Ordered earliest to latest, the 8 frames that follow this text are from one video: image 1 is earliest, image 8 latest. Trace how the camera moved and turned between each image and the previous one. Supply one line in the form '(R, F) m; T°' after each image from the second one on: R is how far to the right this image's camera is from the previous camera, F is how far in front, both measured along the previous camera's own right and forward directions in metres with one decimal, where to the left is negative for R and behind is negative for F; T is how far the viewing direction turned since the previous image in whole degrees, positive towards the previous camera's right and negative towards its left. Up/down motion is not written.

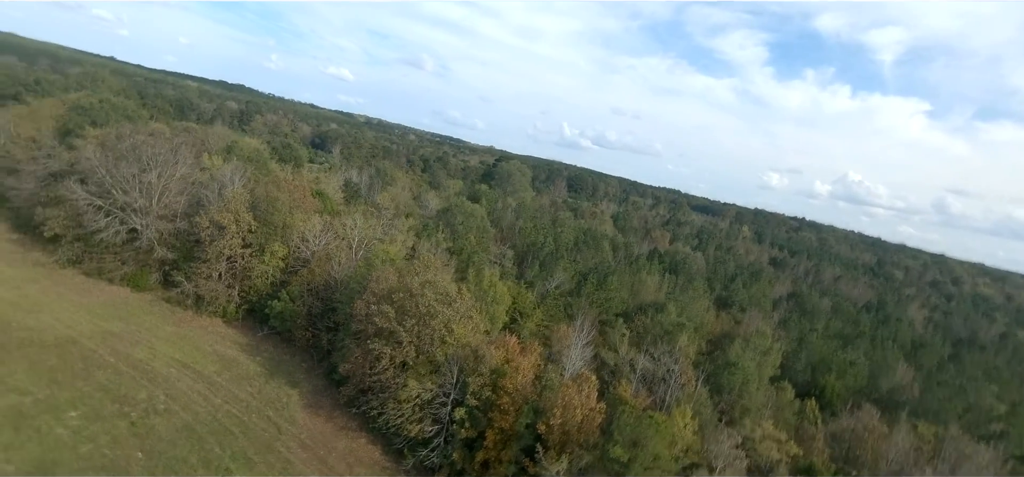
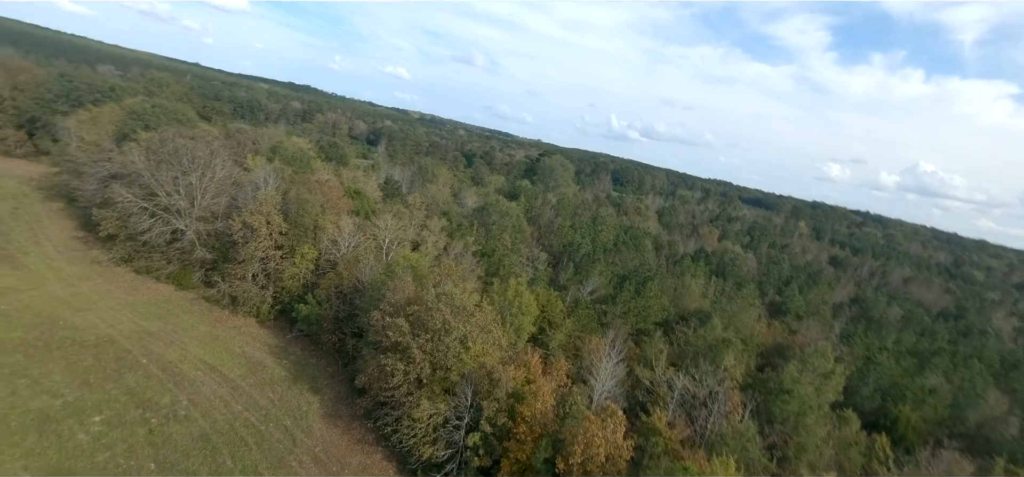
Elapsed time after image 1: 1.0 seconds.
(+0.8, +1.7) m; -5°
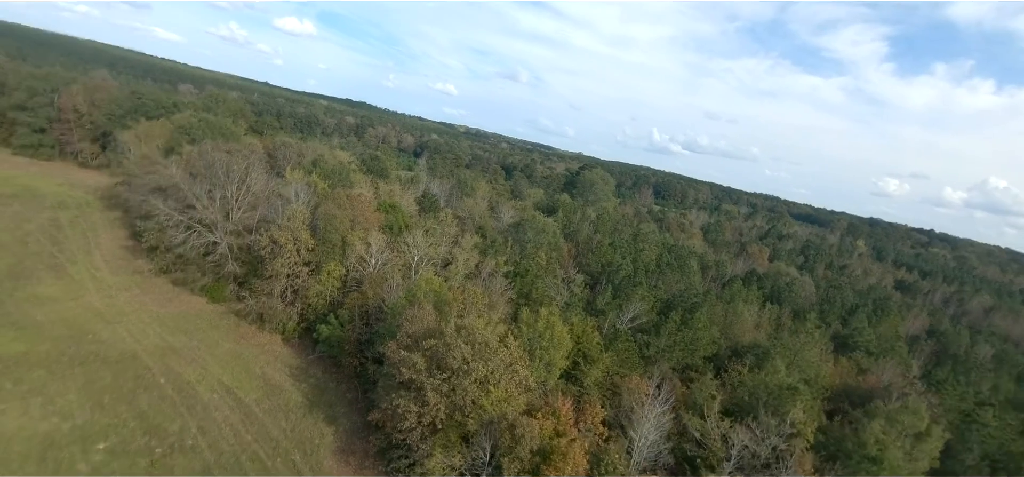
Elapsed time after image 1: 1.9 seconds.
(+0.3, +2.2) m; -5°
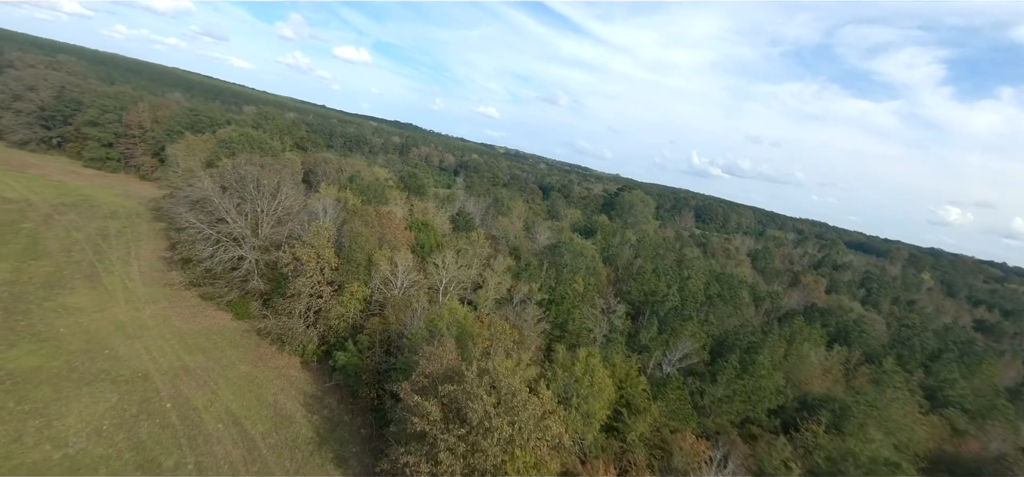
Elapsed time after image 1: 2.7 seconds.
(-0.1, +2.7) m; -4°
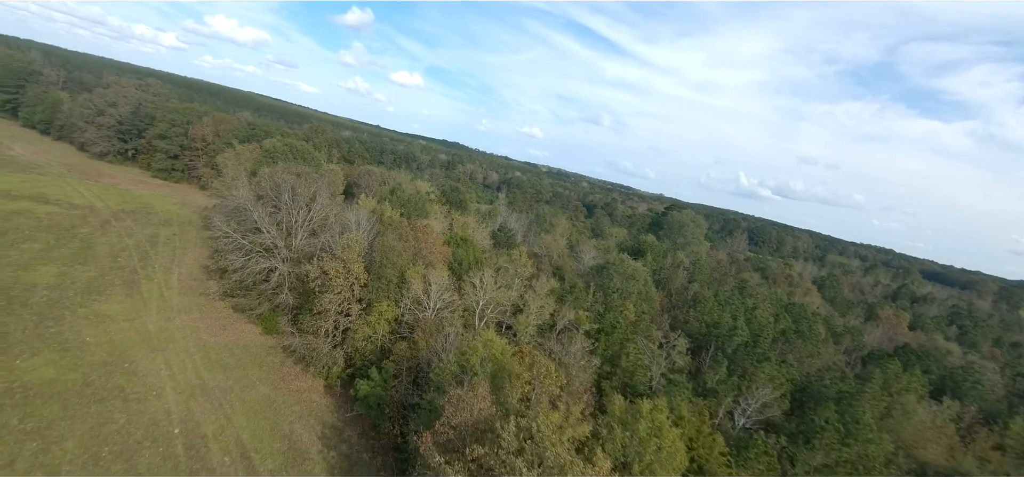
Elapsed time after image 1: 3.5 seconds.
(-0.4, +3.2) m; -5°
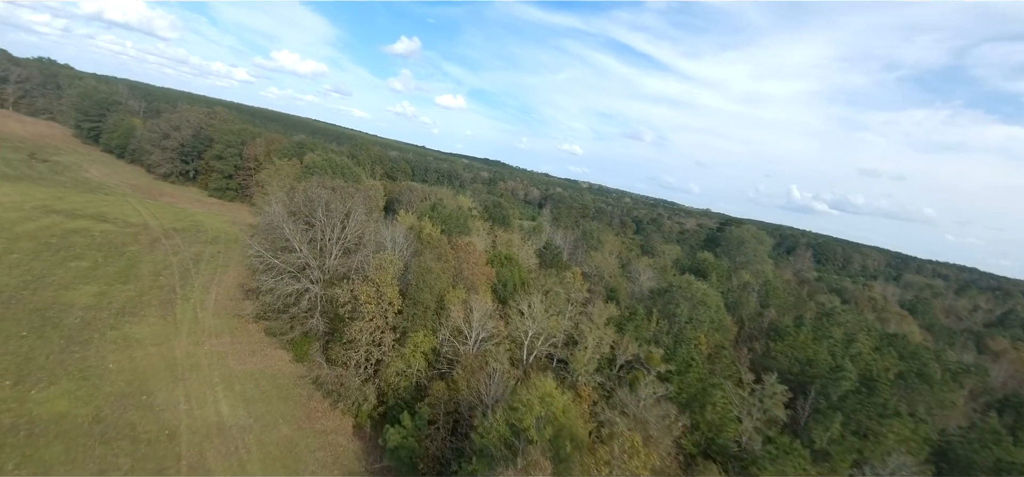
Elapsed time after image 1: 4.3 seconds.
(-0.7, +3.8) m; -5°
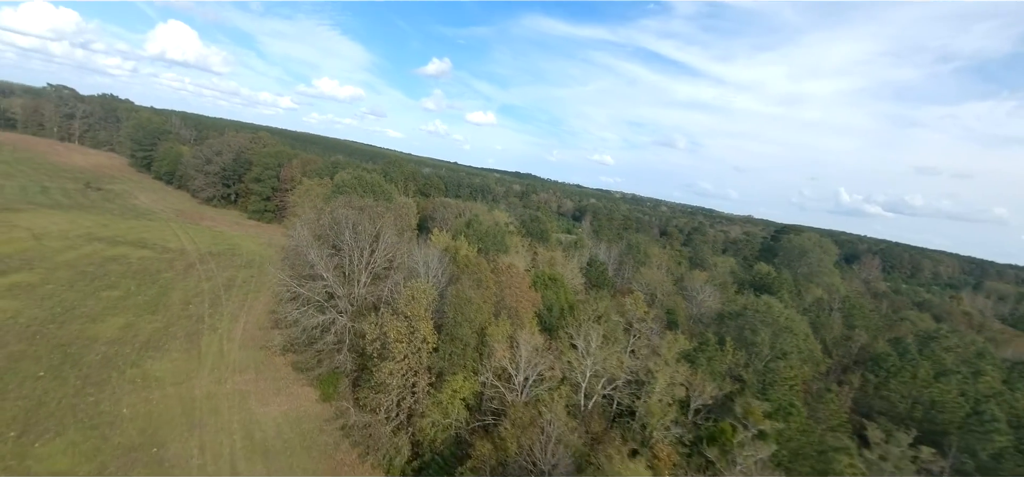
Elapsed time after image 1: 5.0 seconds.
(-0.8, +3.8) m; -4°
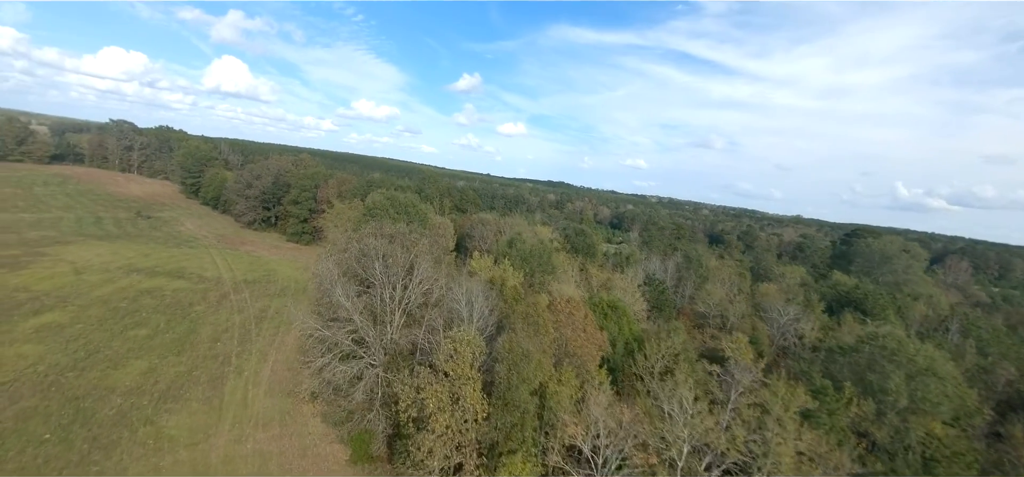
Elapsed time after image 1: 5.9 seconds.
(-1.1, +4.6) m; -5°
